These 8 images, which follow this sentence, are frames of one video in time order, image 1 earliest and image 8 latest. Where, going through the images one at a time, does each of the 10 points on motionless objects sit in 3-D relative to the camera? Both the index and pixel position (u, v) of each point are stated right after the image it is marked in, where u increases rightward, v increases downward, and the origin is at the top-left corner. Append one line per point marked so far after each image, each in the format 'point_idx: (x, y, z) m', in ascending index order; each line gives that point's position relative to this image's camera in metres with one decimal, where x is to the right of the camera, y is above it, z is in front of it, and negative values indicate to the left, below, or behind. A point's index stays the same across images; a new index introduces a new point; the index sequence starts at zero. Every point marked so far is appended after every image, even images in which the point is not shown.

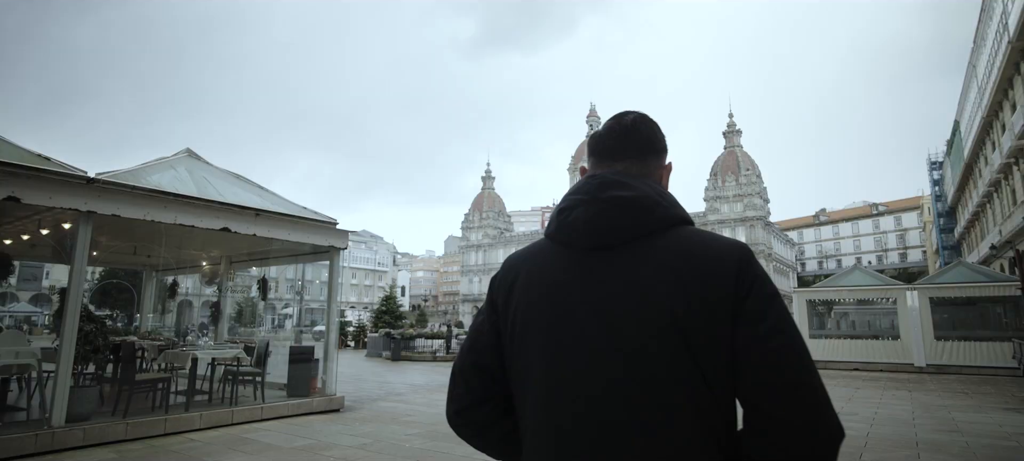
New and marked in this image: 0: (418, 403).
0: (-1.6, -3.0, +9.8) m
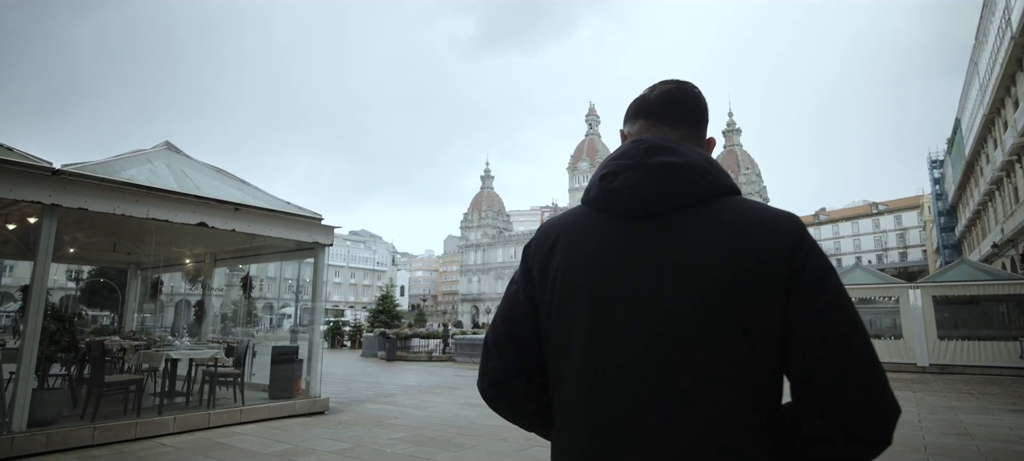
0: (-1.8, -2.9, +9.5) m
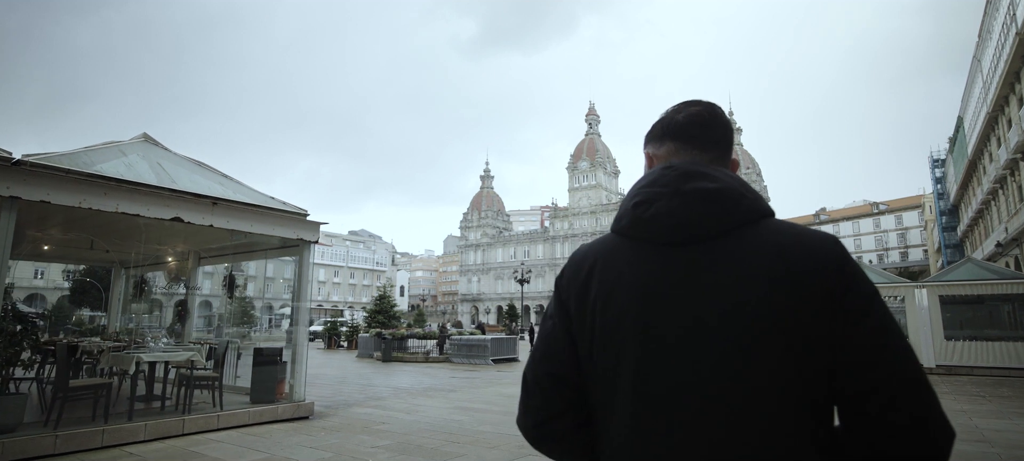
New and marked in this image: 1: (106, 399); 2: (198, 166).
0: (-1.9, -2.9, +9.1) m
1: (-4.7, -1.9, +6.6) m
2: (-4.5, +0.9, +8.2) m
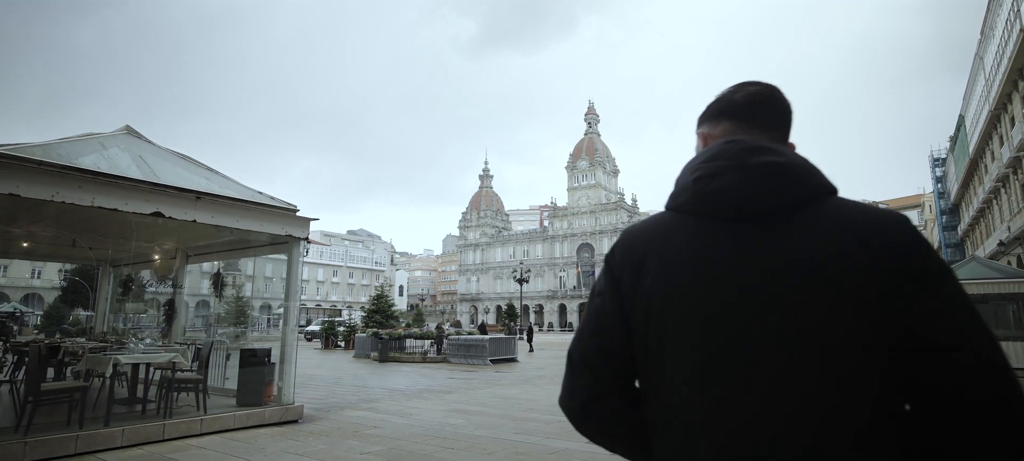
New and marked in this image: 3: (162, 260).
0: (-1.9, -2.8, +8.8) m
1: (-4.7, -1.9, +6.3) m
2: (-4.6, +1.0, +7.9) m
3: (-6.2, -0.5, +10.0) m
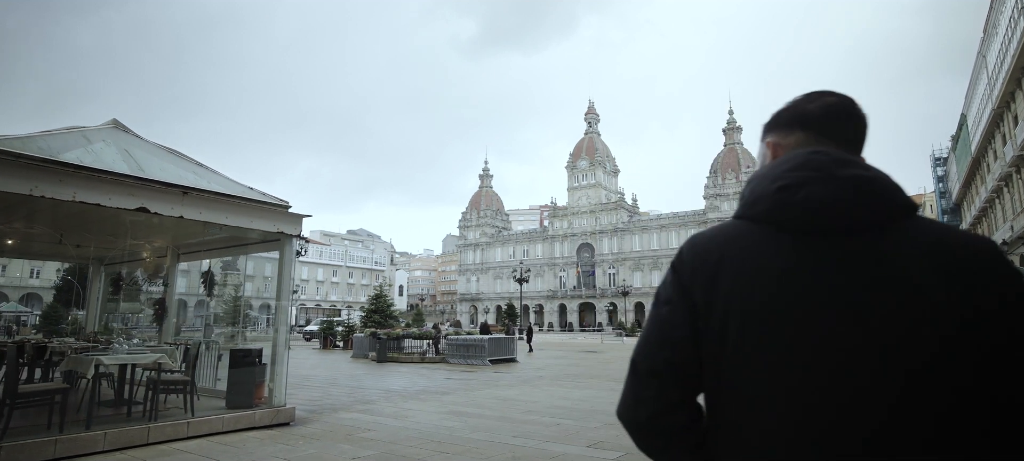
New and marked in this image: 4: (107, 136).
0: (-1.9, -2.8, +8.6) m
1: (-4.8, -1.8, +6.0) m
2: (-4.6, +1.0, +7.7) m
3: (-6.2, -0.5, +9.8) m
4: (-5.2, +1.2, +7.3) m
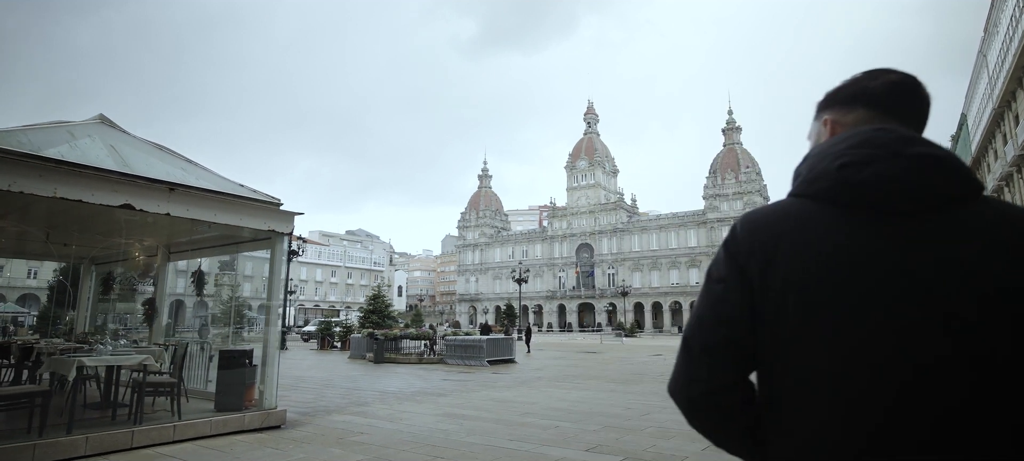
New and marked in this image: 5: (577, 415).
0: (-2.0, -2.7, +8.4) m
1: (-4.8, -1.8, +5.8) m
2: (-4.6, +1.1, +7.5) m
3: (-6.3, -0.5, +9.6) m
4: (-5.2, +1.2, +7.1) m
5: (+1.0, -2.8, +8.8) m
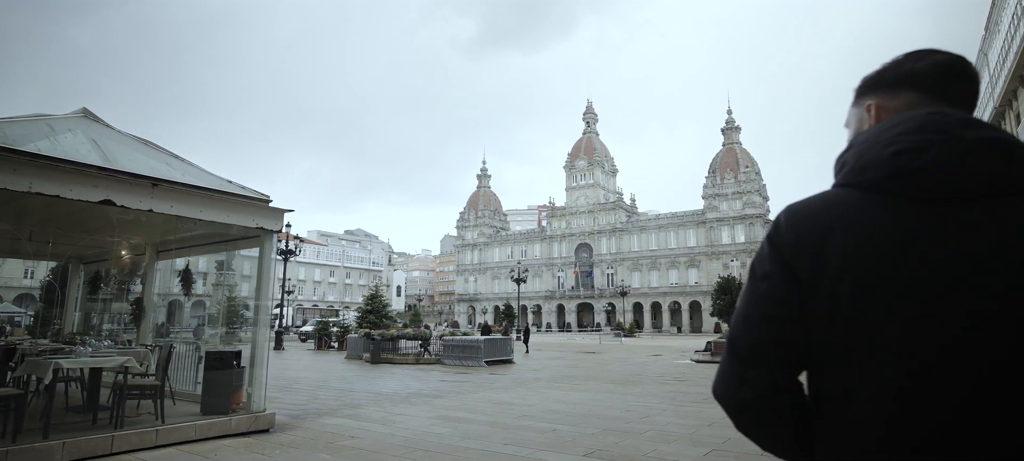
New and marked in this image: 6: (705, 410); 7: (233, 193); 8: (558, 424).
0: (-2.0, -2.7, +8.1) m
1: (-4.8, -1.8, +5.6) m
2: (-4.7, +1.1, +7.2) m
3: (-6.3, -0.4, +9.4) m
4: (-5.3, +1.3, +6.8) m
5: (+0.9, -2.8, +8.5) m
6: (+3.2, -3.0, +9.5) m
7: (-3.6, +0.5, +7.4) m
8: (+0.6, -2.7, +7.9) m
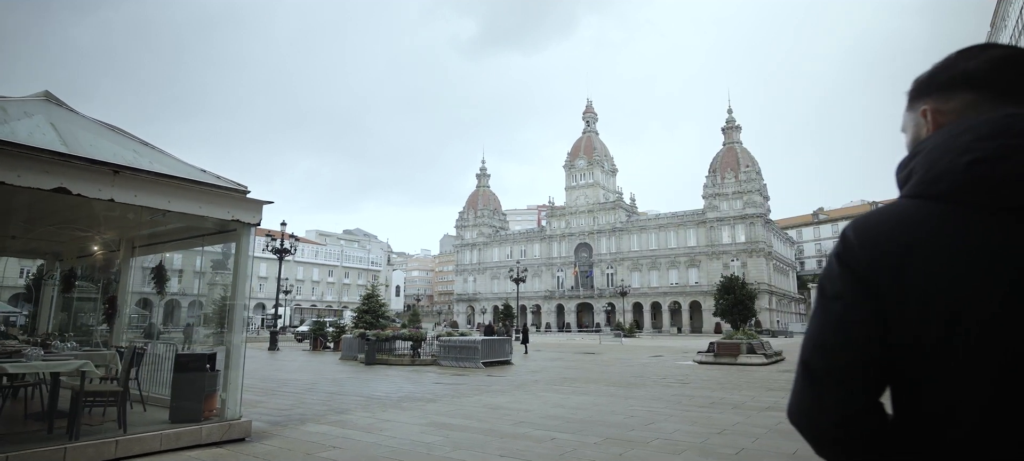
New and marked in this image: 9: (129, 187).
0: (-2.1, -2.6, +7.6) m
1: (-4.9, -1.7, +5.1) m
2: (-4.7, +1.2, +6.7) m
3: (-6.4, -0.3, +8.8) m
4: (-5.3, +1.4, +6.3) m
5: (+0.9, -2.7, +8.0) m
6: (+3.1, -2.9, +8.9) m
7: (-3.7, +0.6, +6.8) m
8: (+0.6, -2.6, +7.4) m
9: (-4.1, +0.5, +6.2) m
